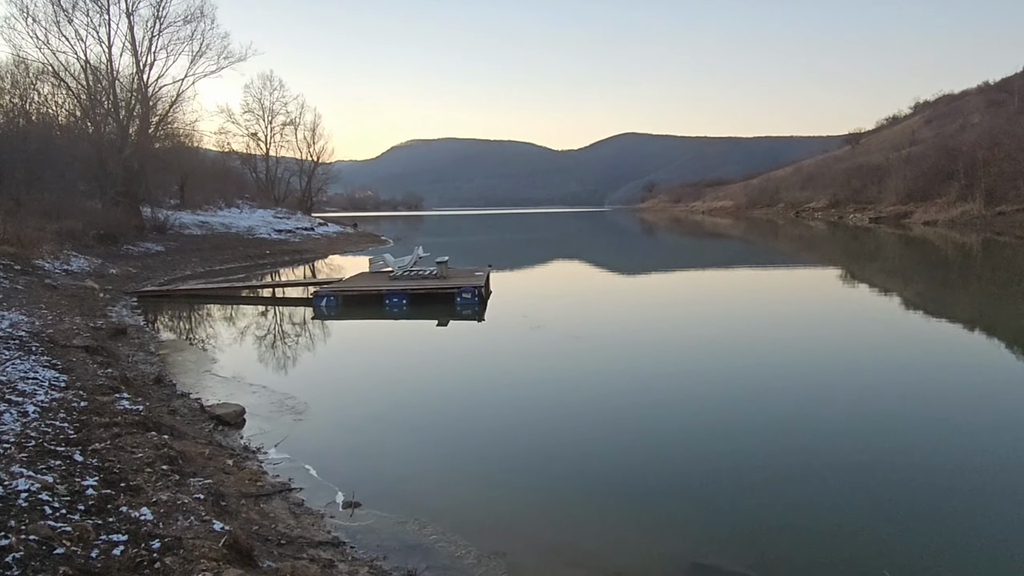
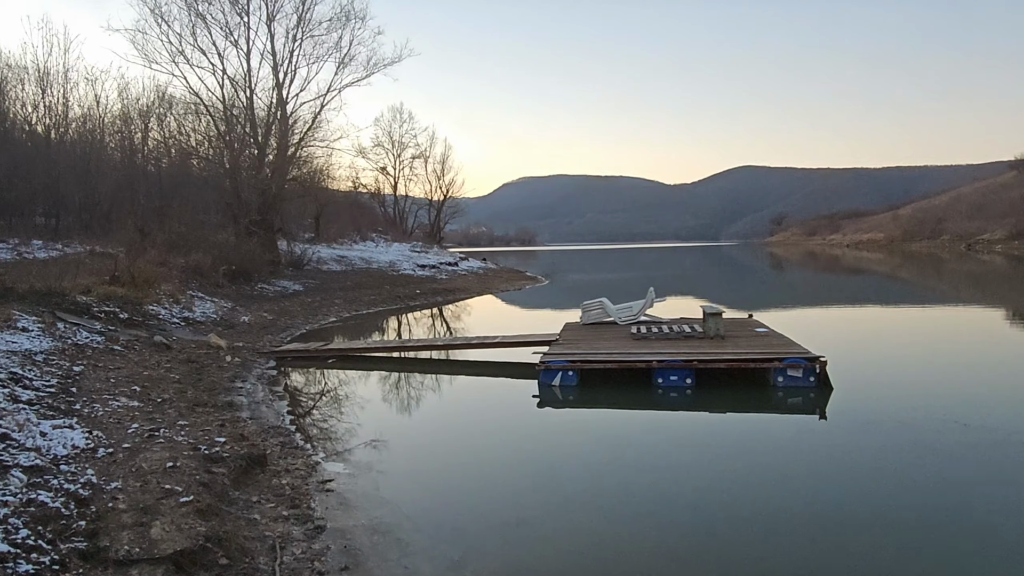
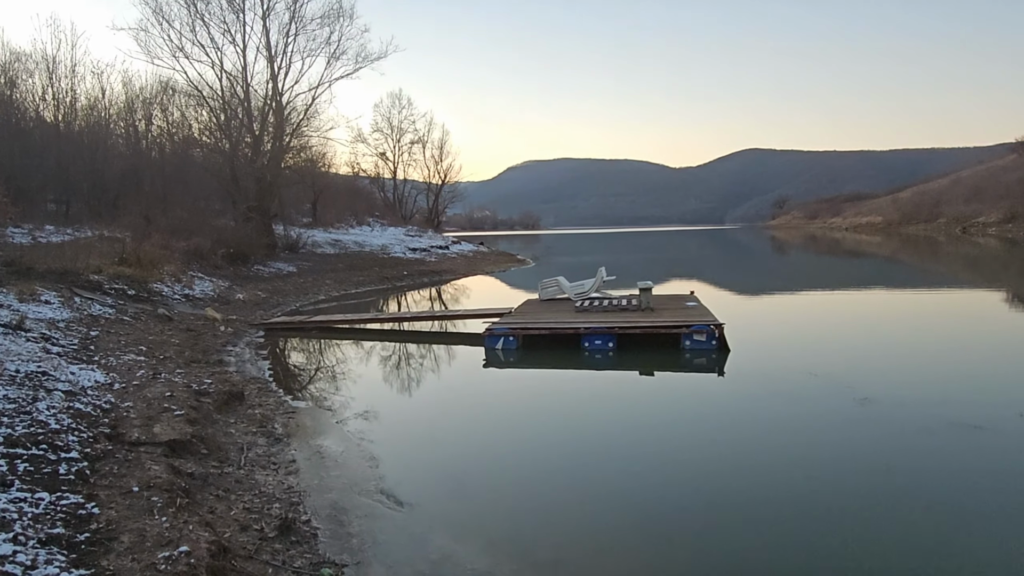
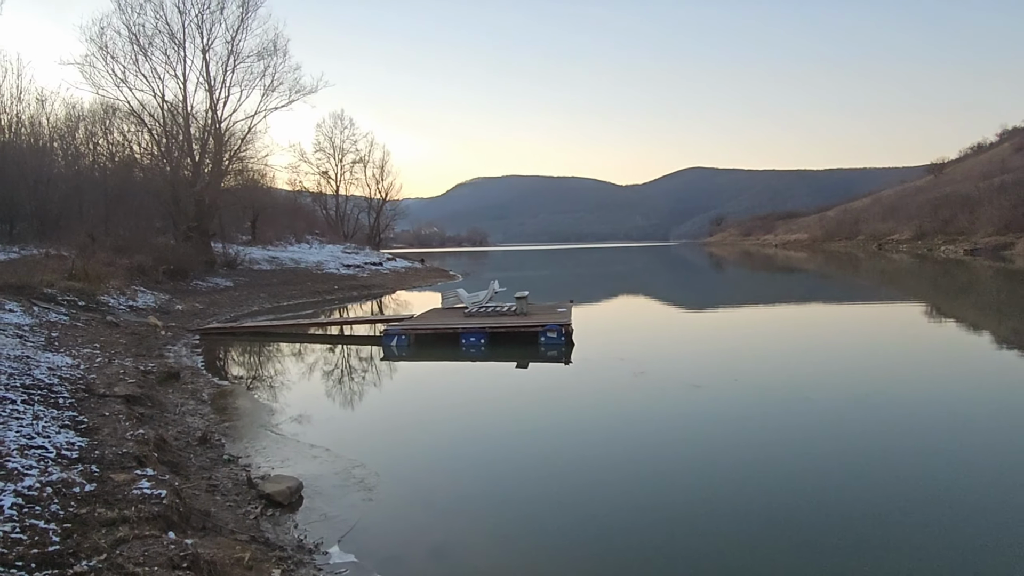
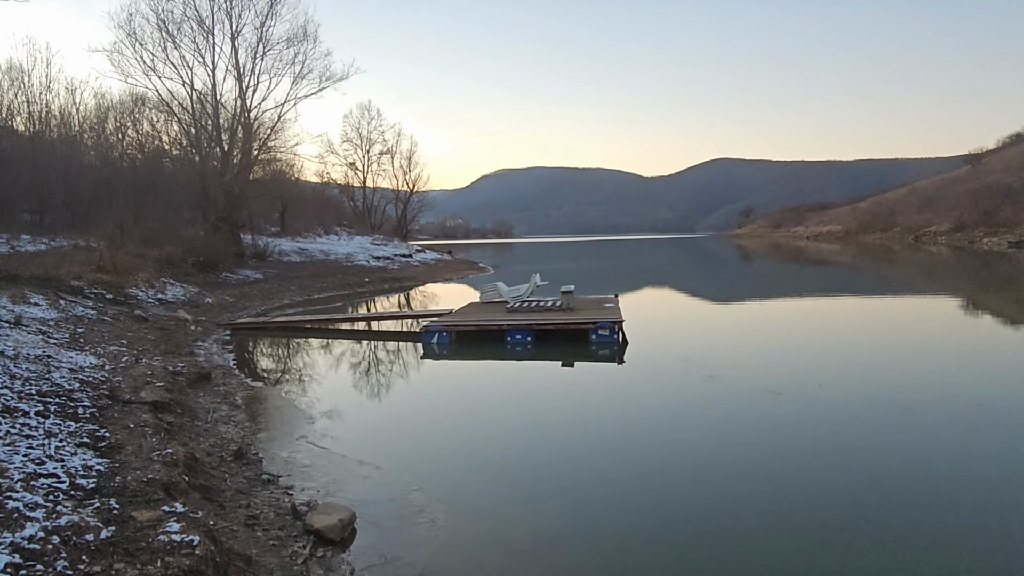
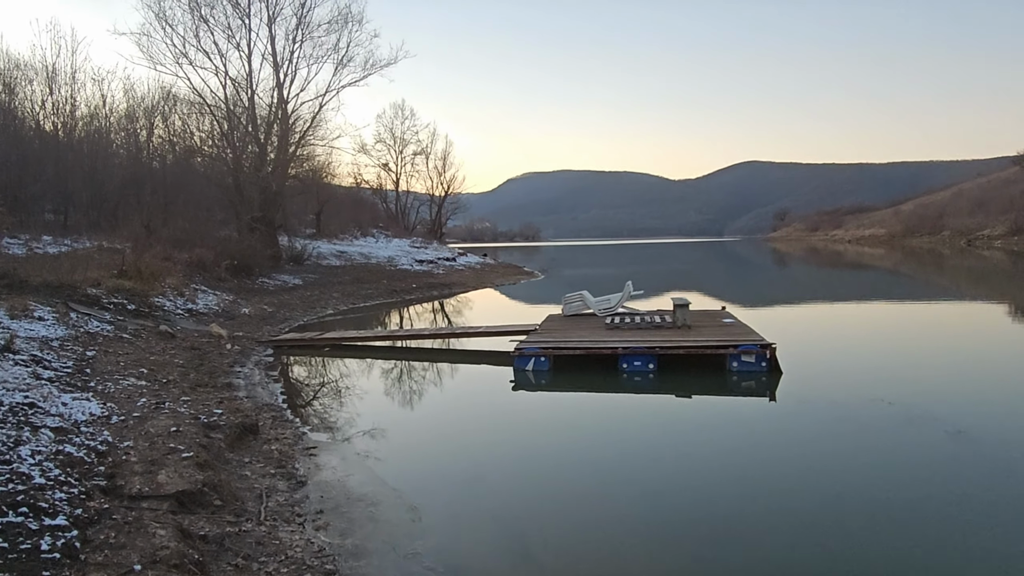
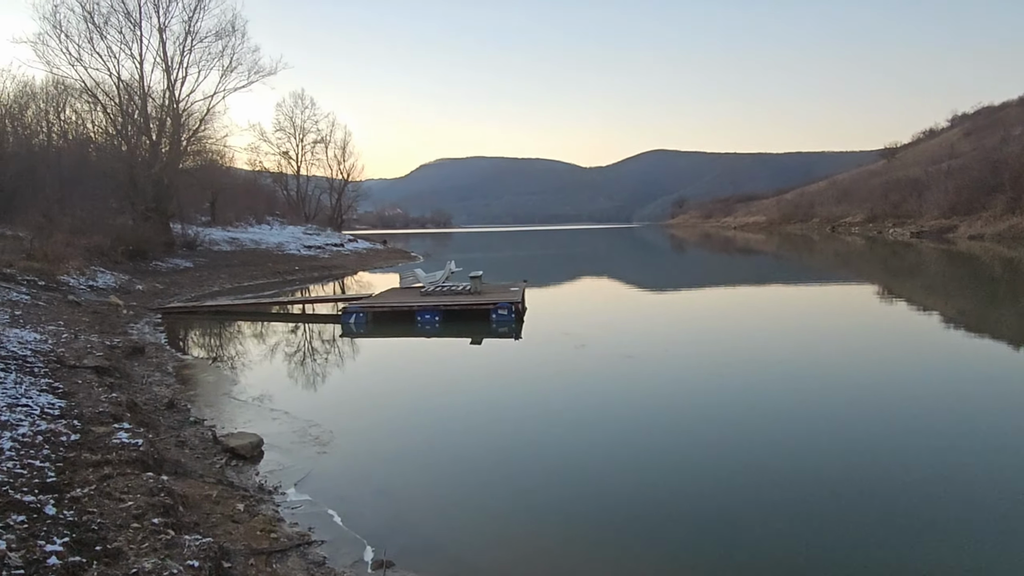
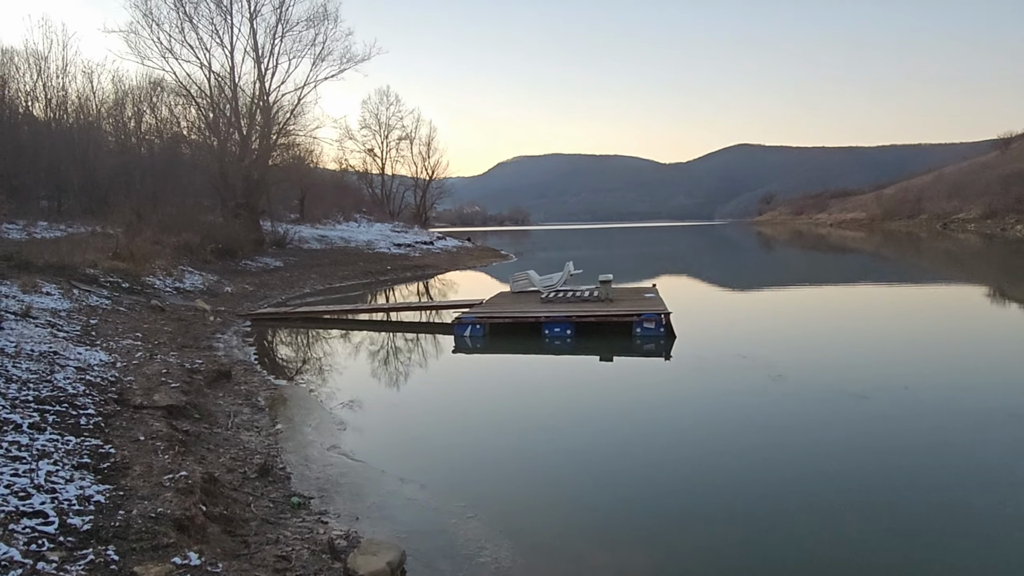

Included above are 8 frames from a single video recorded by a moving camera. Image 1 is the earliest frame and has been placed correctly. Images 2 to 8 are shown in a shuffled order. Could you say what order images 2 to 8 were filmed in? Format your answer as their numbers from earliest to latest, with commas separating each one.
7, 4, 5, 8, 3, 6, 2
